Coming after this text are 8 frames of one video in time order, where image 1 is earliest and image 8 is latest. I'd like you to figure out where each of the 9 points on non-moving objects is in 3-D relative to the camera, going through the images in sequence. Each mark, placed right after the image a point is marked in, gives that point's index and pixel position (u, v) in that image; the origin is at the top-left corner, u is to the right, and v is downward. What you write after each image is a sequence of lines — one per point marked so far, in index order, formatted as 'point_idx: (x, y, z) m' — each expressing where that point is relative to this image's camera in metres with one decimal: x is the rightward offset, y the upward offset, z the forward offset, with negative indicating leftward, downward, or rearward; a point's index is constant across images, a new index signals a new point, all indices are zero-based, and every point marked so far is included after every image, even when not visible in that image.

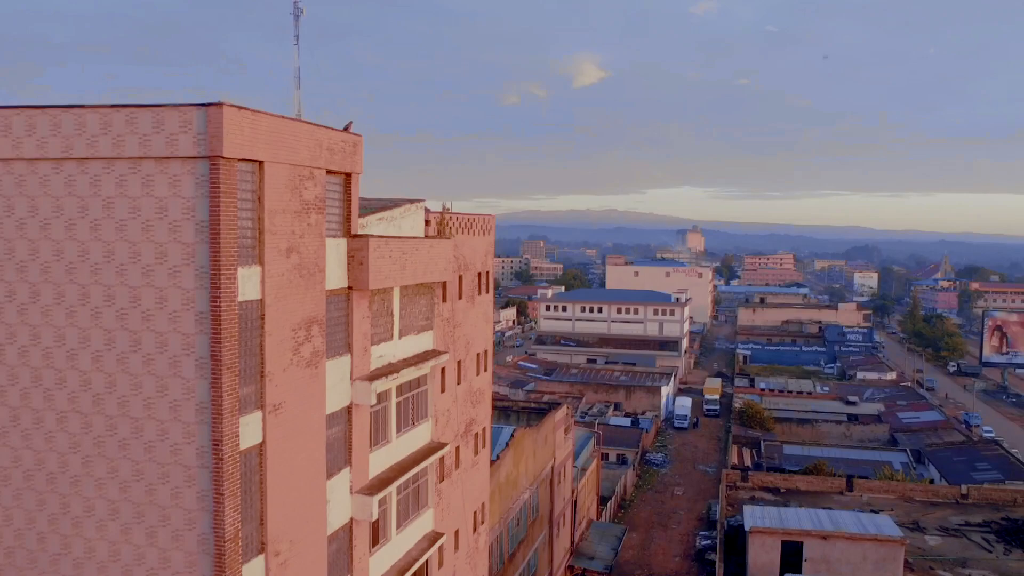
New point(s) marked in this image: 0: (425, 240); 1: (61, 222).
0: (-0.9, +0.5, +8.1) m
1: (-3.3, +0.5, +5.4) m
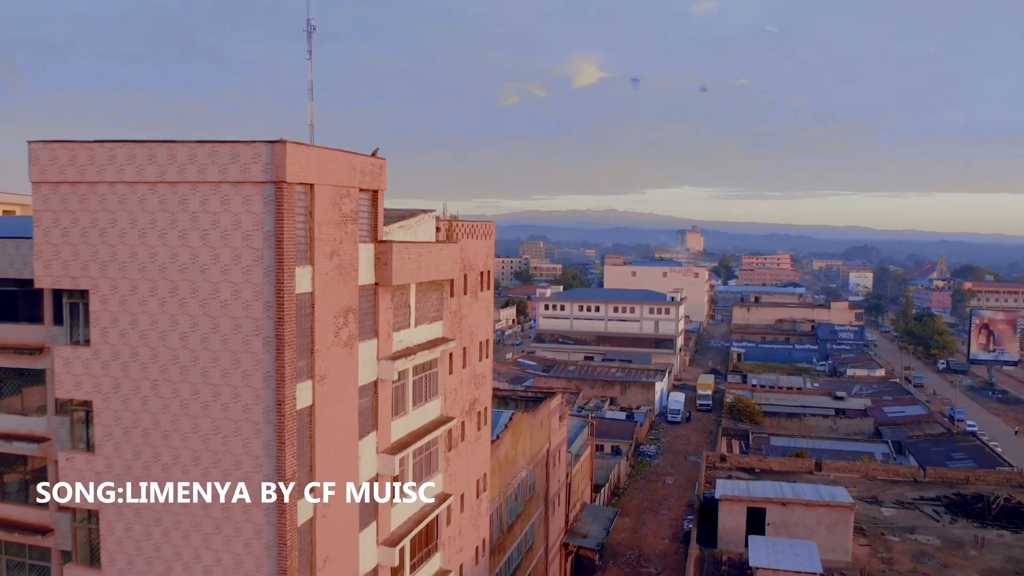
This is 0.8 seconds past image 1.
0: (-1.0, +0.6, +9.5) m
1: (-3.4, +0.5, +6.9) m
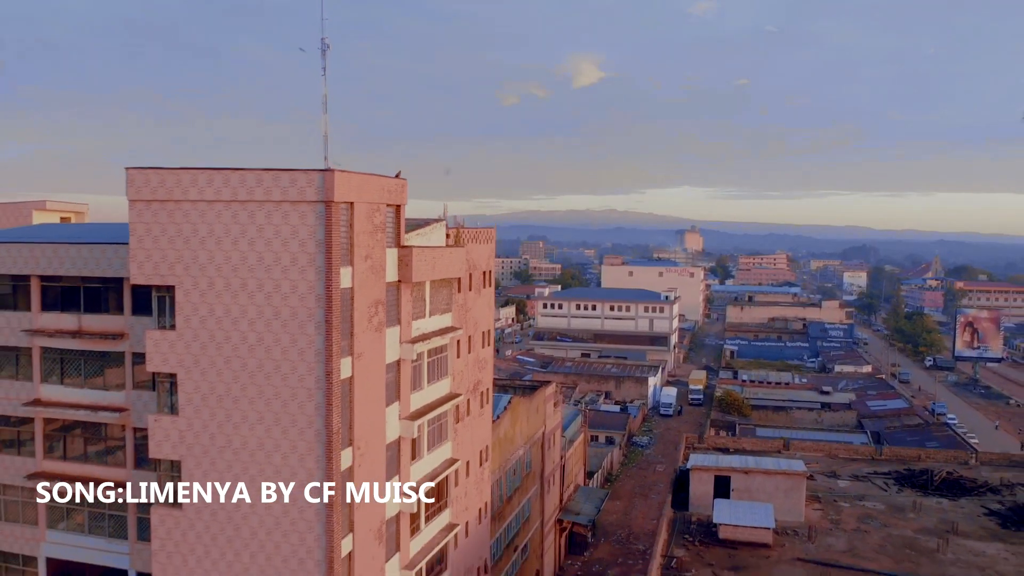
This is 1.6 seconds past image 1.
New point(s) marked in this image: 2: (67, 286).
0: (-1.0, +0.6, +11.4) m
1: (-3.4, +0.6, +8.7) m
2: (-6.7, 0.0, +11.1) m
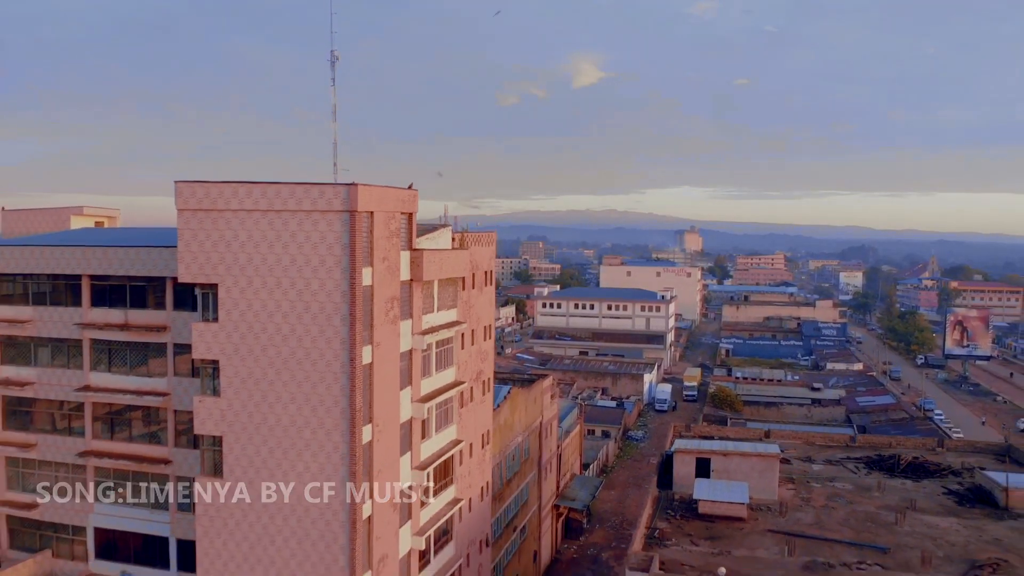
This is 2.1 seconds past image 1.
0: (-1.0, +0.6, +12.8) m
1: (-3.4, +0.6, +10.1) m
2: (-6.7, +0.1, +12.4) m
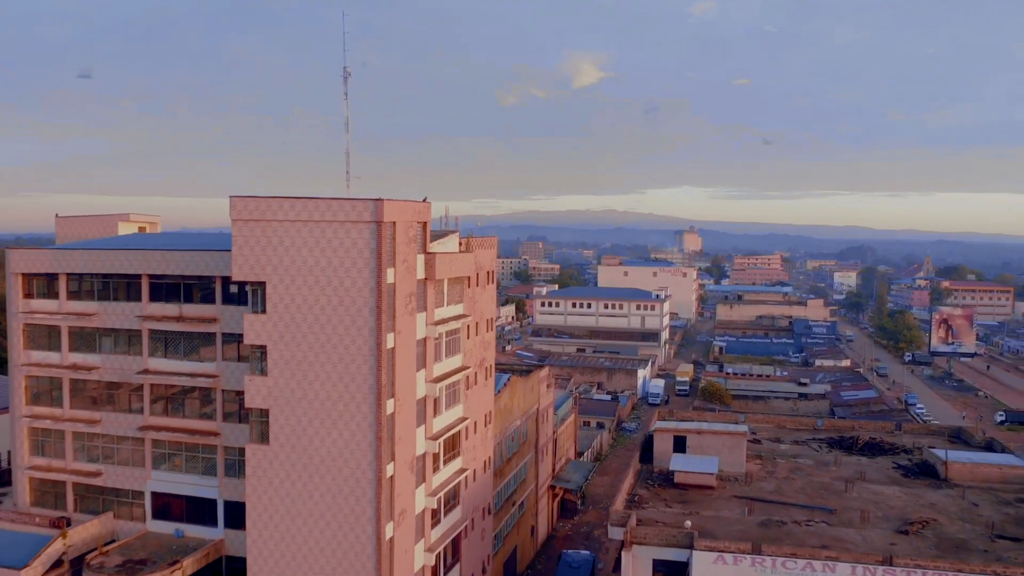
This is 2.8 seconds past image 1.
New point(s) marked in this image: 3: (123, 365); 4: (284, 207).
0: (-1.0, +0.7, +14.8) m
1: (-3.4, +0.7, +12.2) m
2: (-6.7, +0.1, +14.5) m
3: (-7.9, -1.5, +14.9) m
4: (-3.8, +1.3, +12.1) m
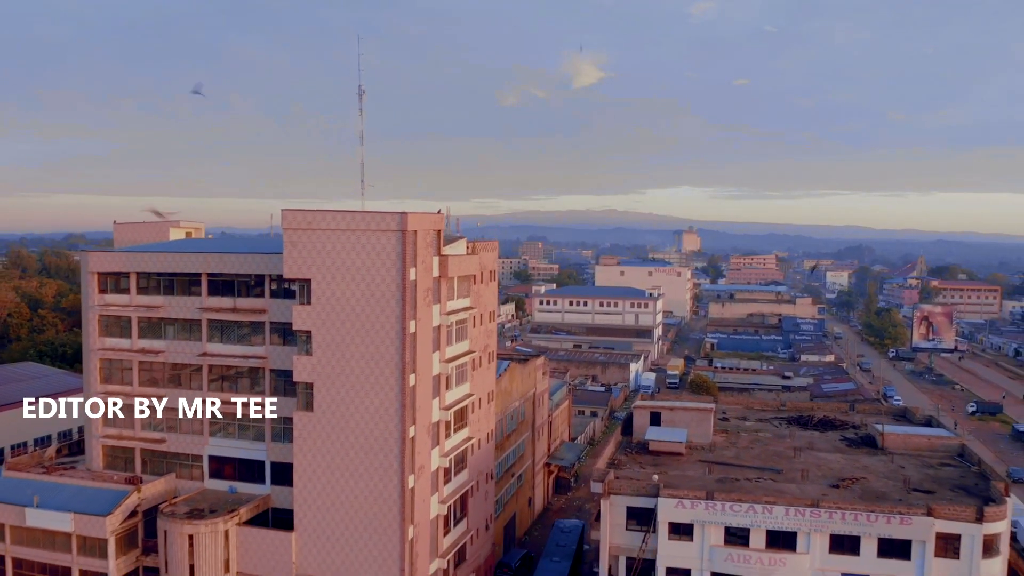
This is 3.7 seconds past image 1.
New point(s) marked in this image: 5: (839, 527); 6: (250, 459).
0: (-1.1, +0.8, +17.7) m
1: (-3.5, +0.7, +15.0) m
2: (-6.8, +0.2, +17.4) m
3: (-7.9, -1.5, +17.7) m
4: (-3.8, +1.4, +15.0) m
5: (+6.6, -4.8, +14.8) m
6: (-6.2, -4.1, +17.4) m
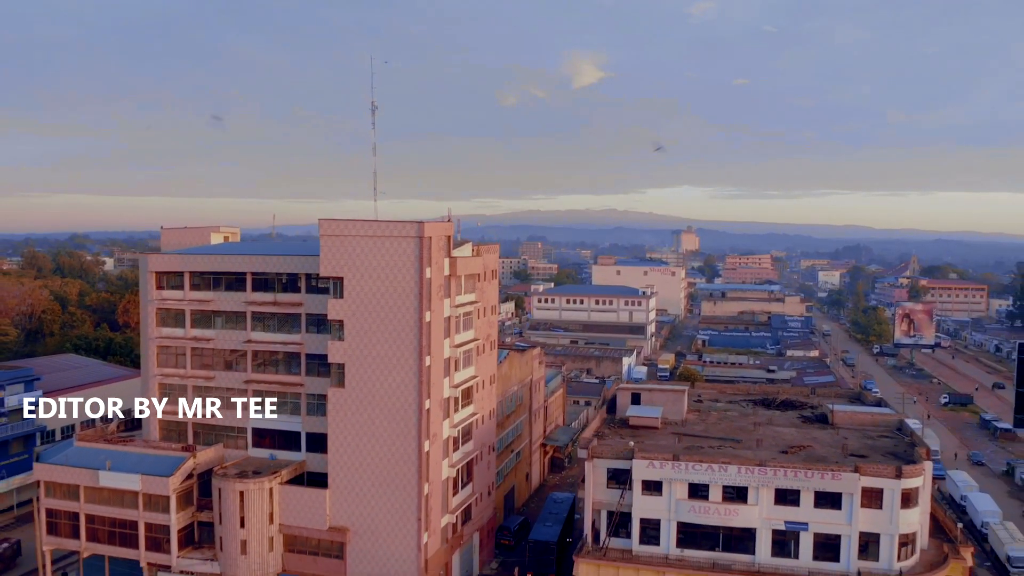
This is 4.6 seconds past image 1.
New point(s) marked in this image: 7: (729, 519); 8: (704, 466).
0: (-1.1, +0.9, +20.7) m
1: (-3.5, +0.8, +18.1) m
2: (-6.8, +0.3, +20.4) m
3: (-8.0, -1.4, +20.8) m
4: (-3.8, +1.5, +18.0) m
5: (+6.6, -4.7, +17.8) m
6: (-6.3, -4.0, +20.4) m
7: (+5.4, -5.7, +18.1) m
8: (+4.8, -4.4, +18.1) m
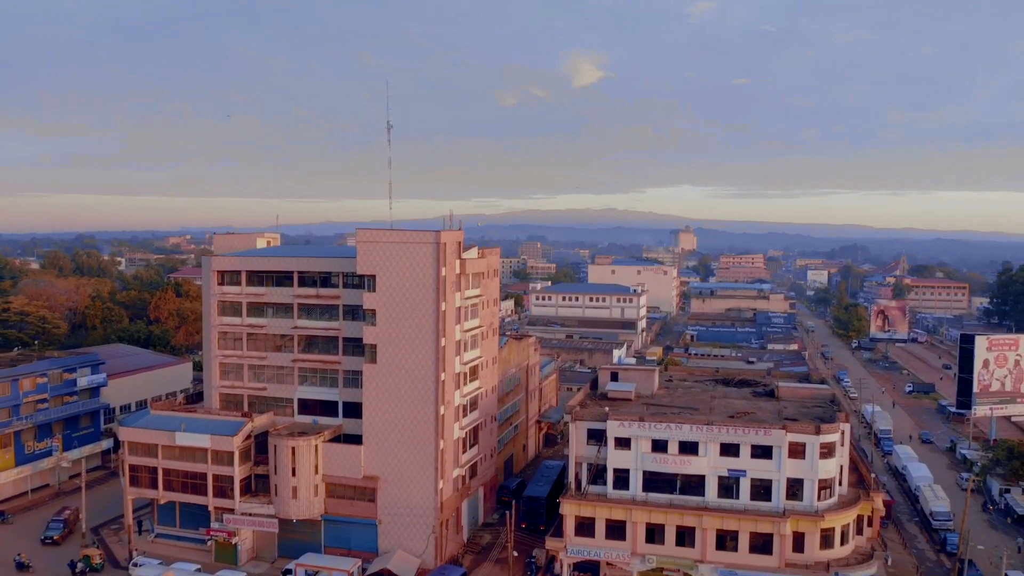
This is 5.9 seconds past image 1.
0: (-1.2, +1.0, +25.3) m
1: (-3.5, +1.0, +22.6) m
2: (-6.9, +0.4, +25.0) m
3: (-8.0, -1.2, +25.4) m
4: (-3.9, +1.7, +22.6) m
5: (+6.5, -4.6, +22.4) m
6: (-6.3, -3.8, +25.0) m
7: (+5.3, -5.6, +22.7) m
8: (+4.7, -4.3, +22.7) m
